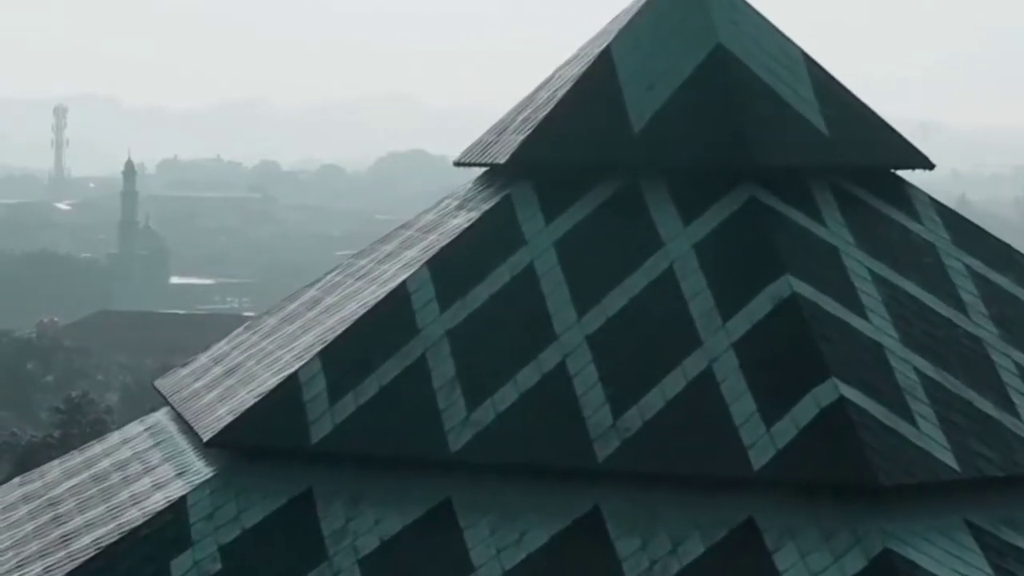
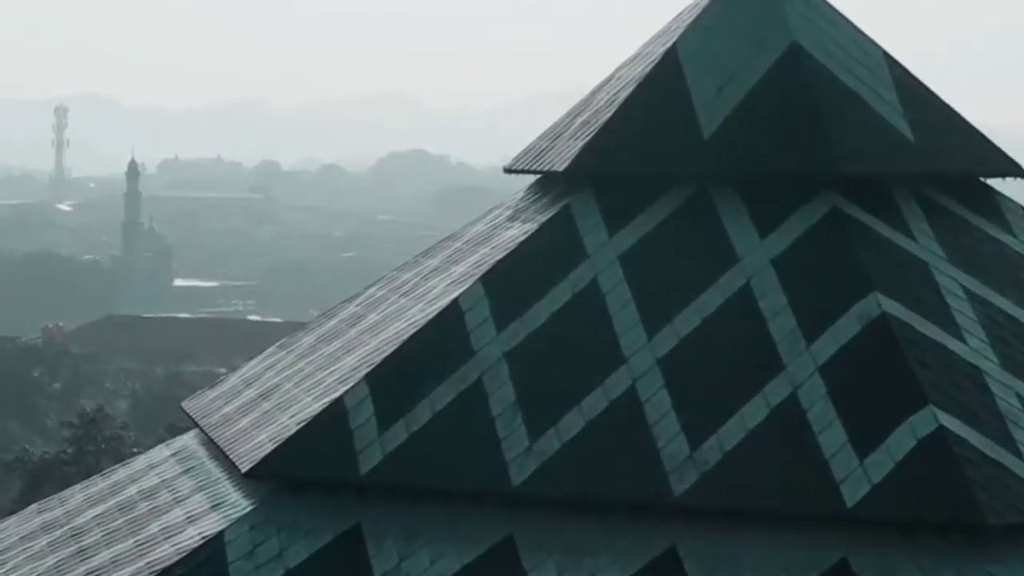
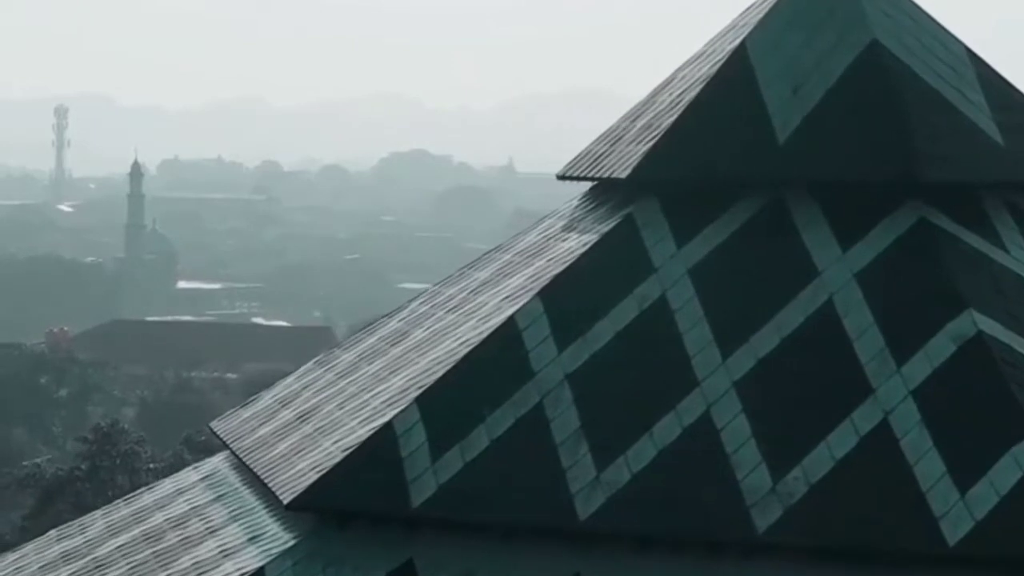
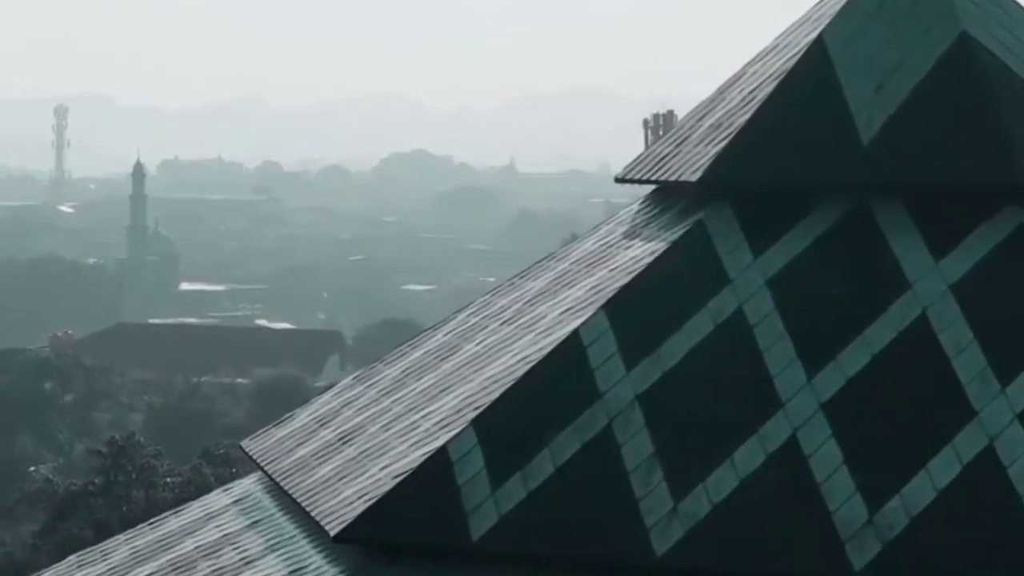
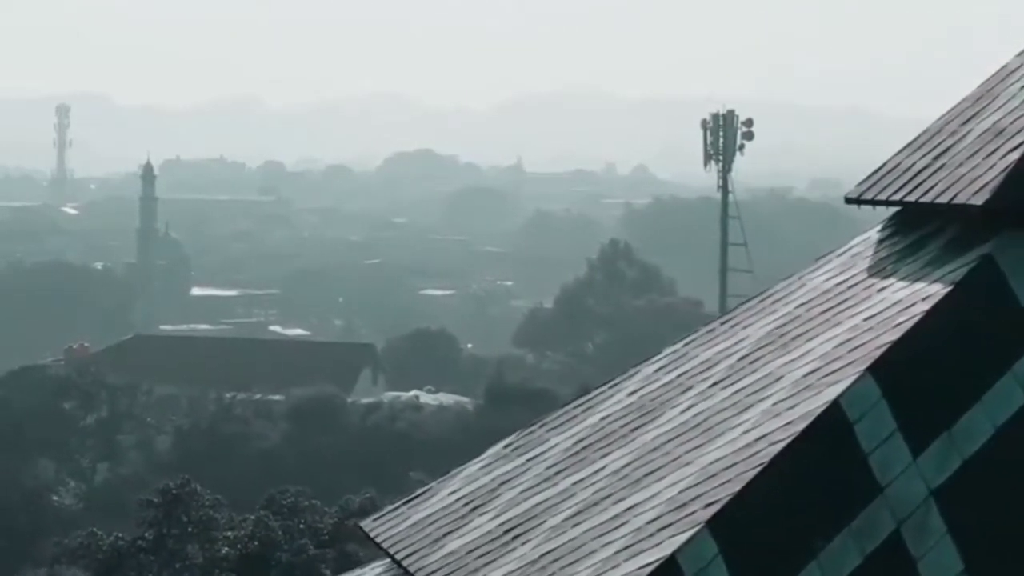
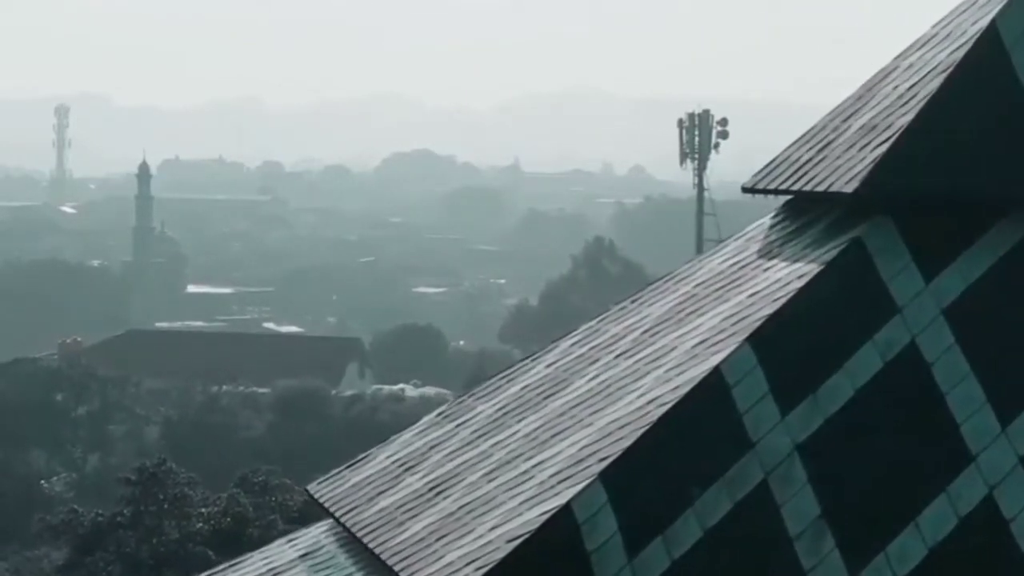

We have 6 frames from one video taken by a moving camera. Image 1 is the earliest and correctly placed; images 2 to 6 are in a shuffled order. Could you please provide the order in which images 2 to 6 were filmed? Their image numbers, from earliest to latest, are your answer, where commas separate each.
2, 3, 4, 6, 5
